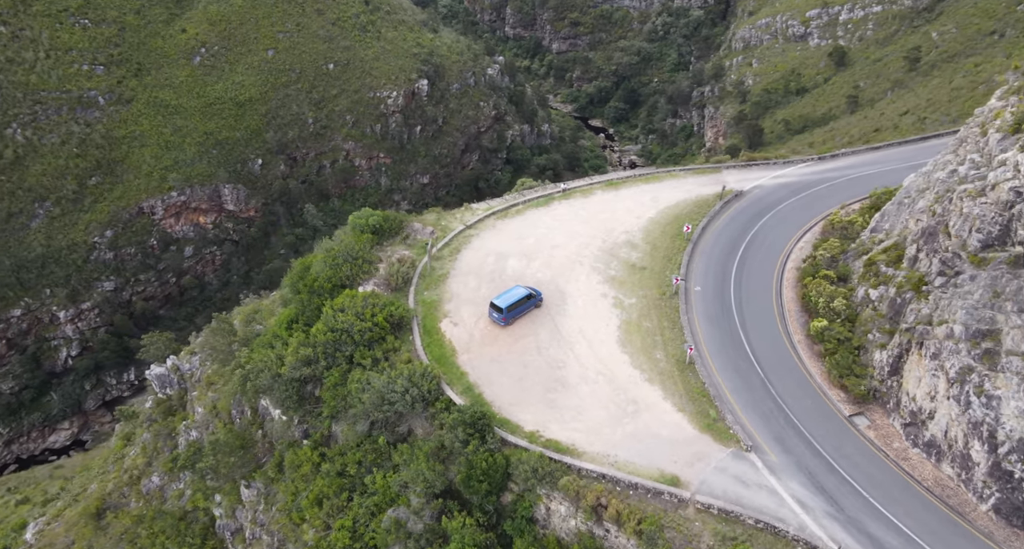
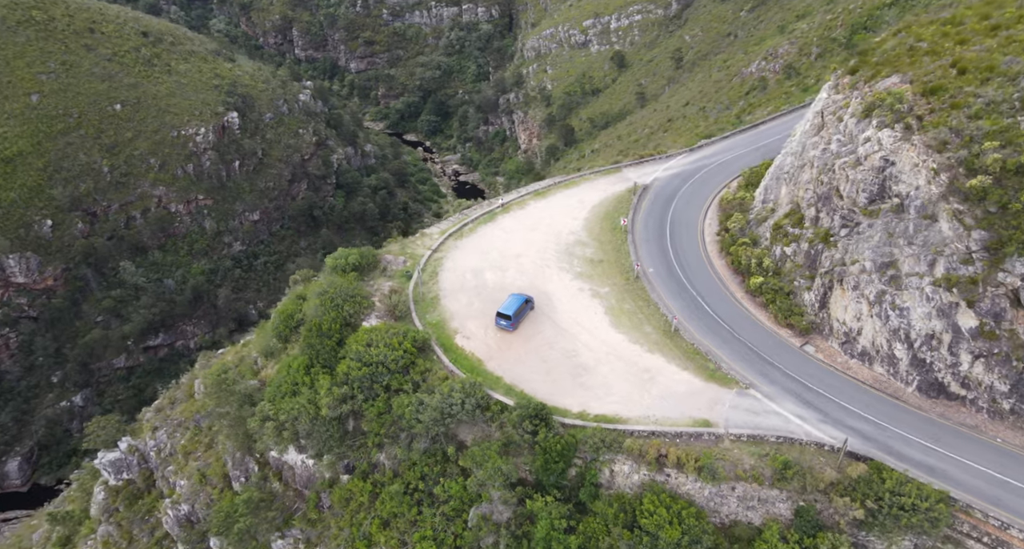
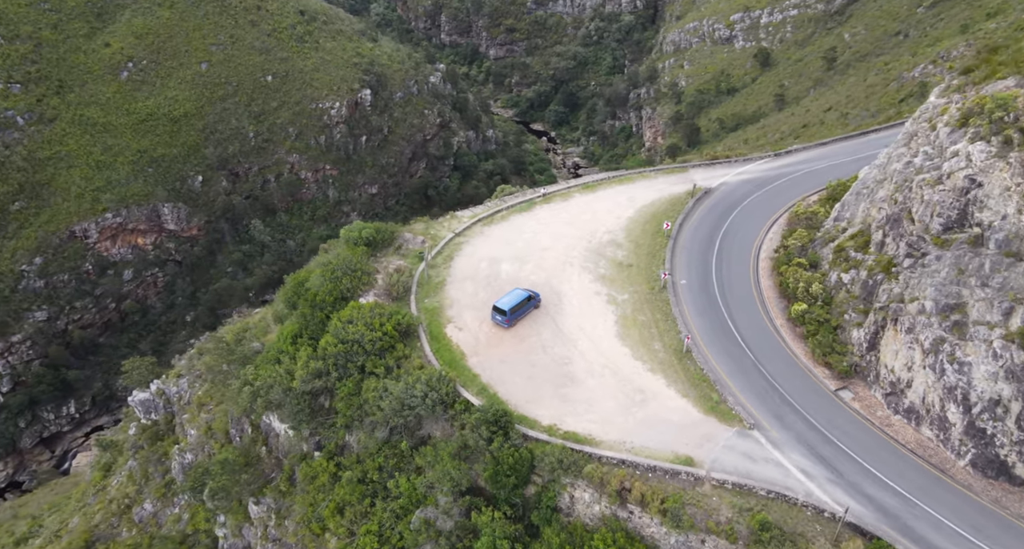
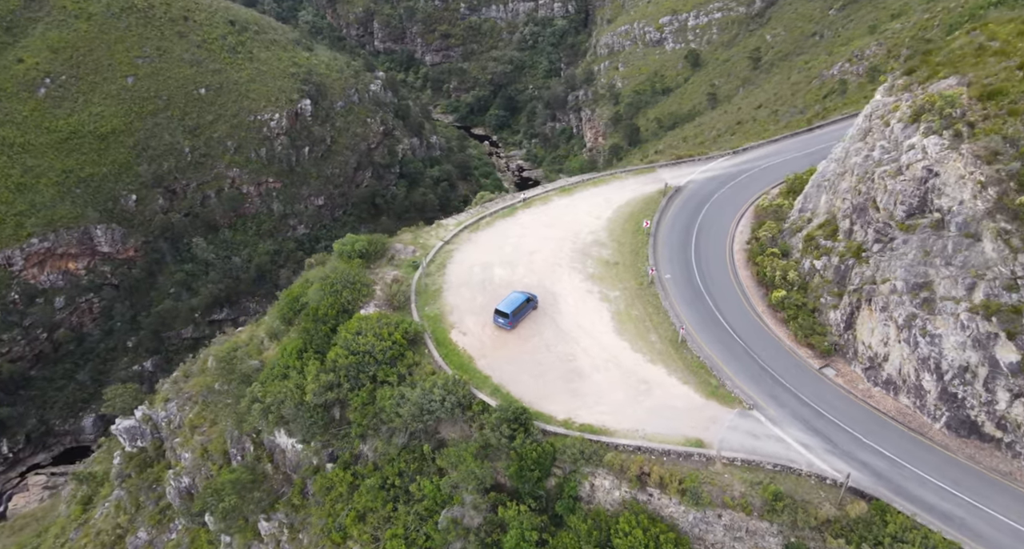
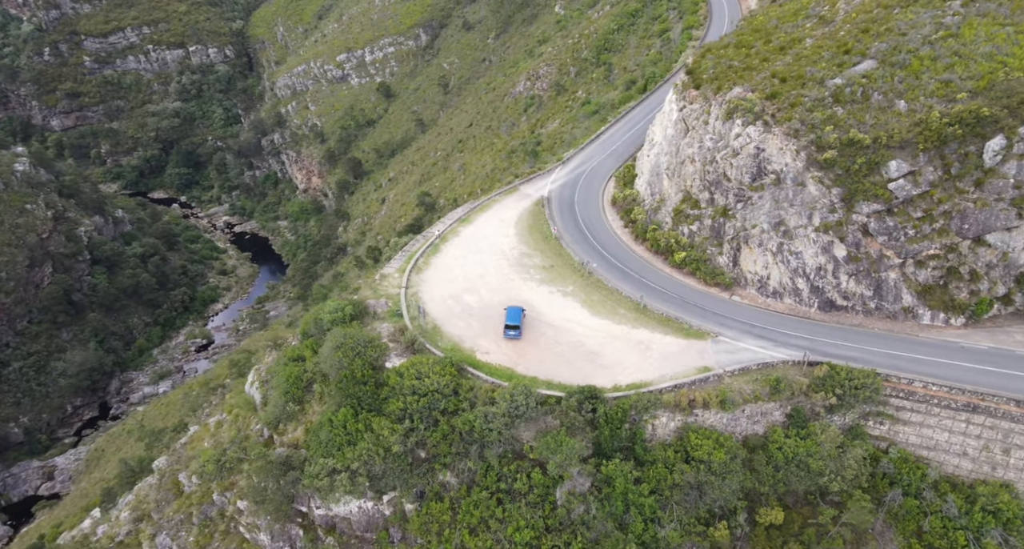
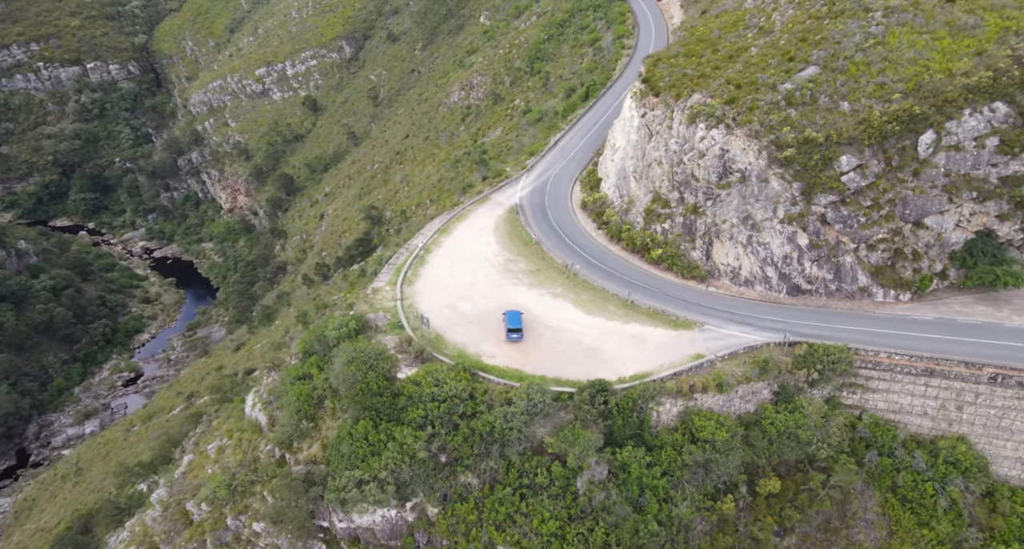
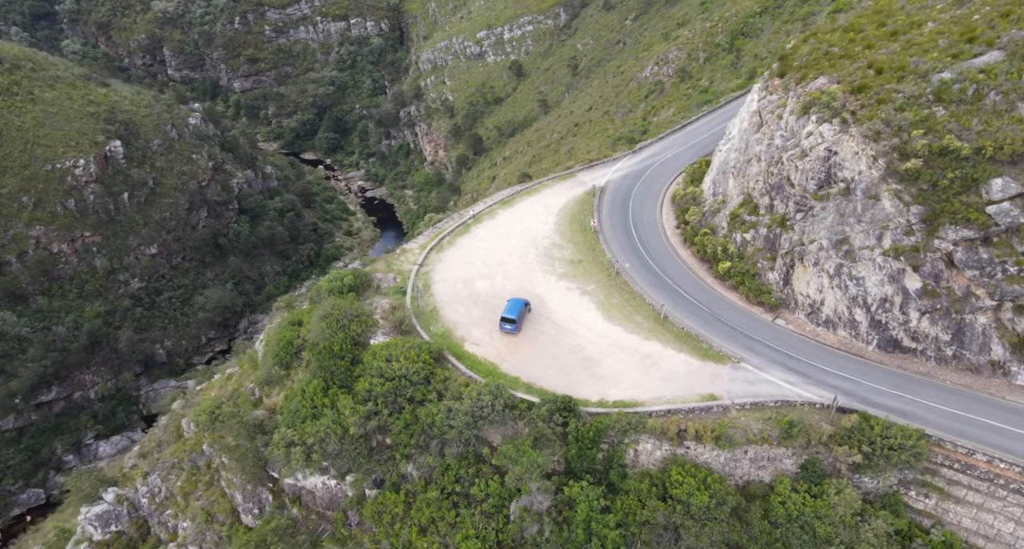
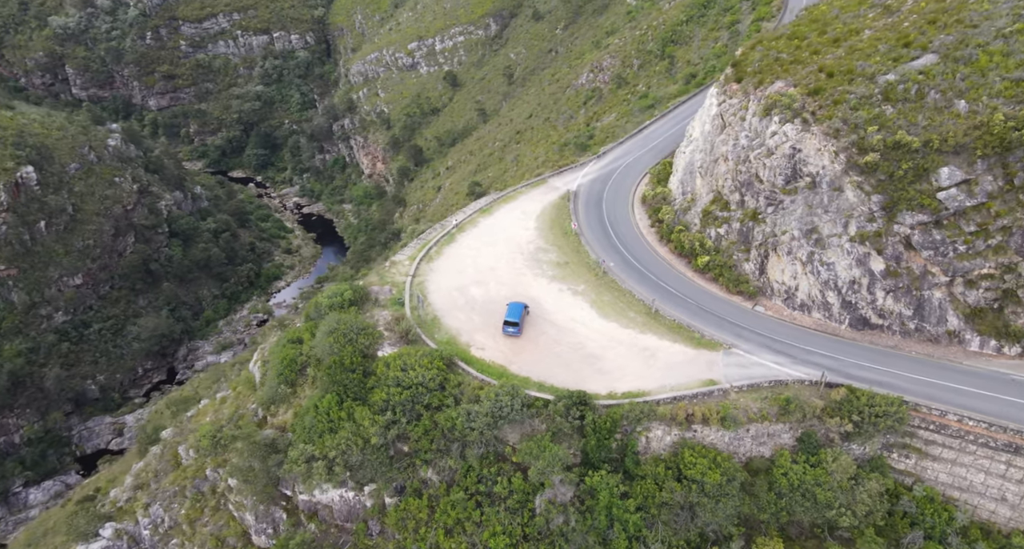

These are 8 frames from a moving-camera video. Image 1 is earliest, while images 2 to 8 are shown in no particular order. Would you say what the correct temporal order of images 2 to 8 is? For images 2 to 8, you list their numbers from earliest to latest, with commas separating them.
3, 4, 2, 7, 8, 5, 6
